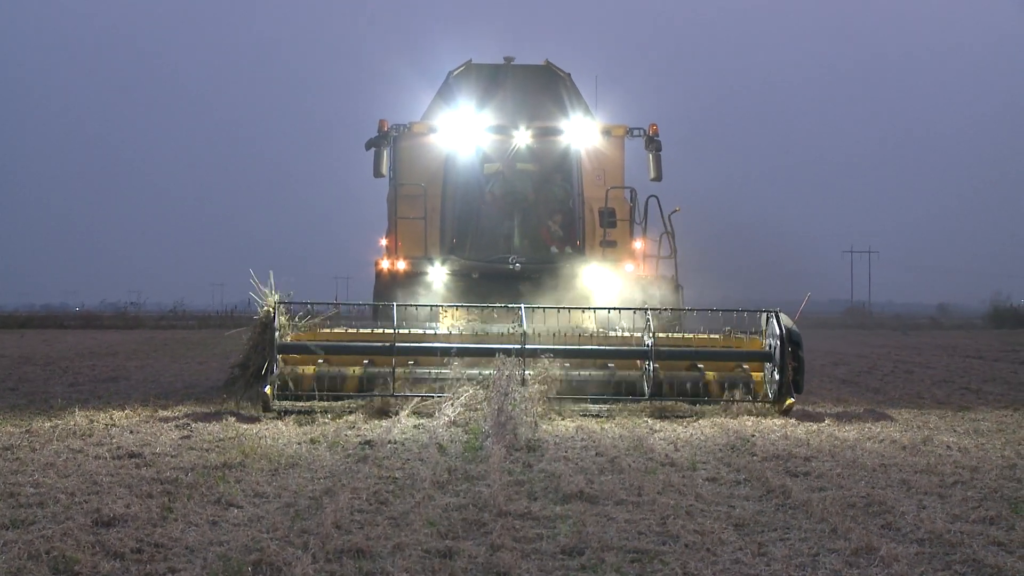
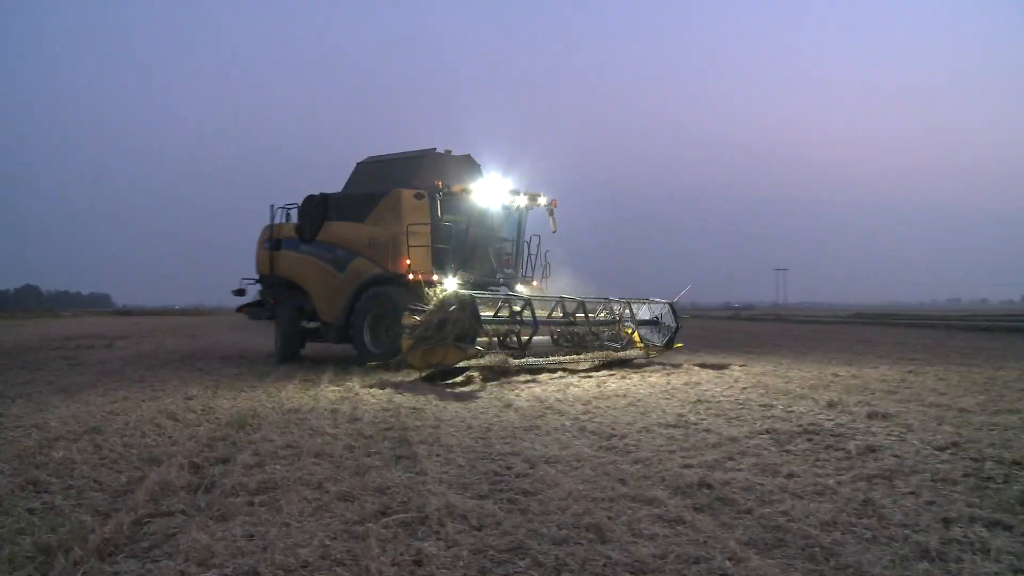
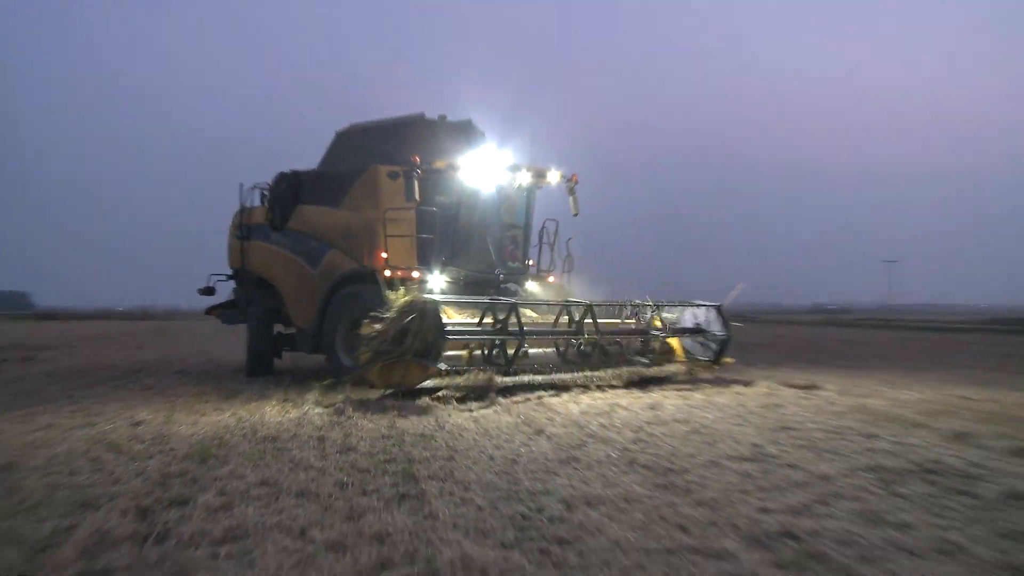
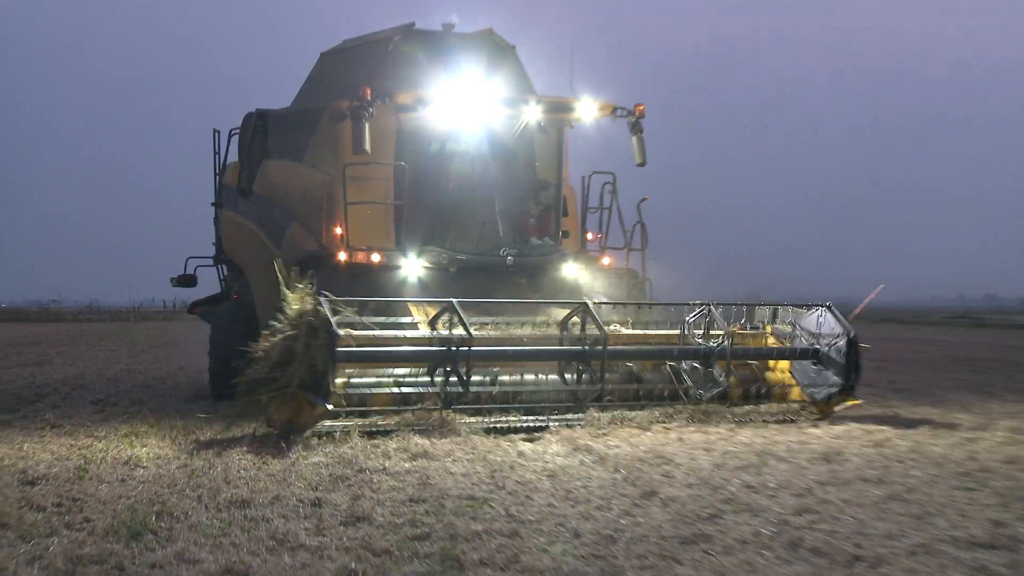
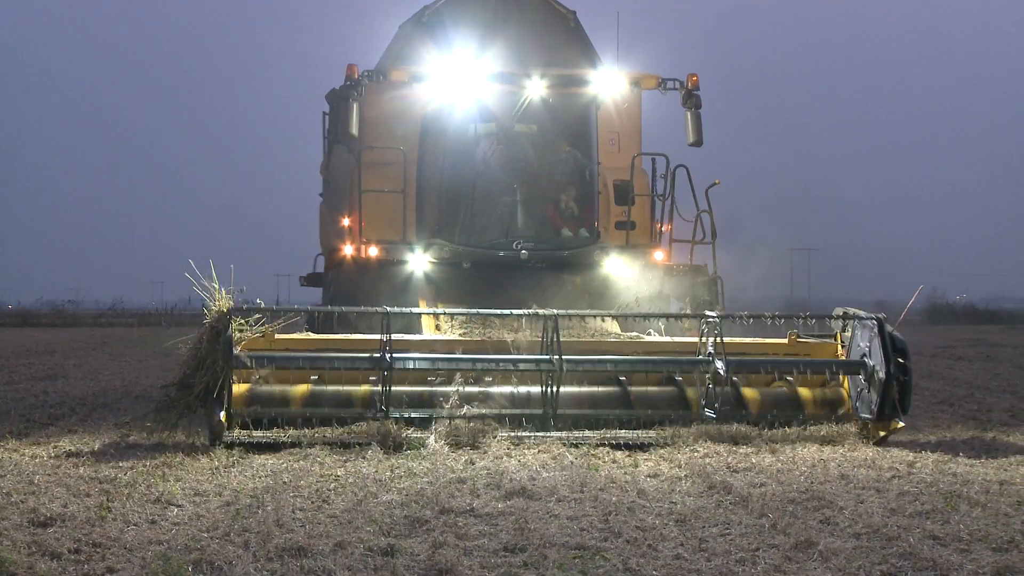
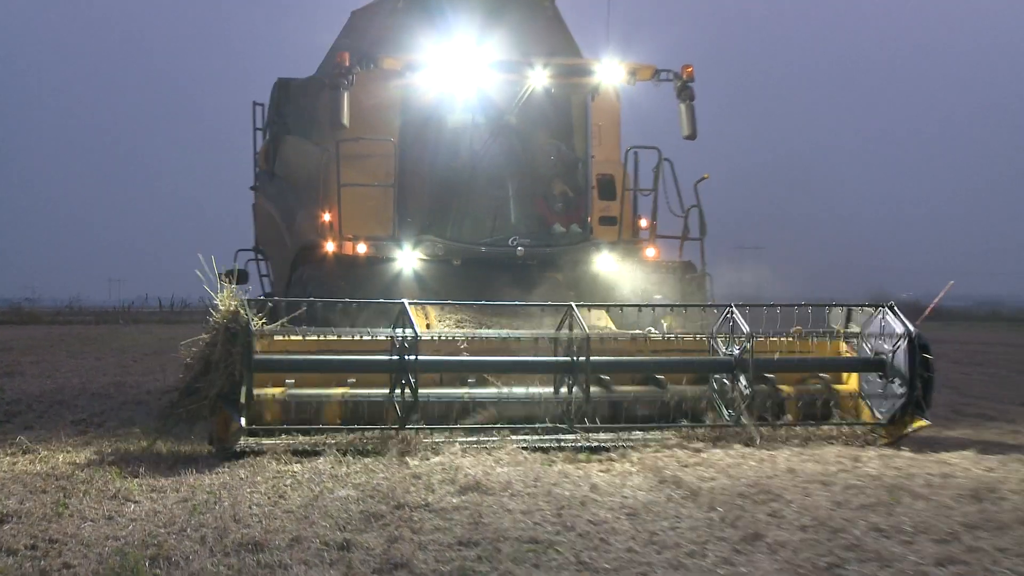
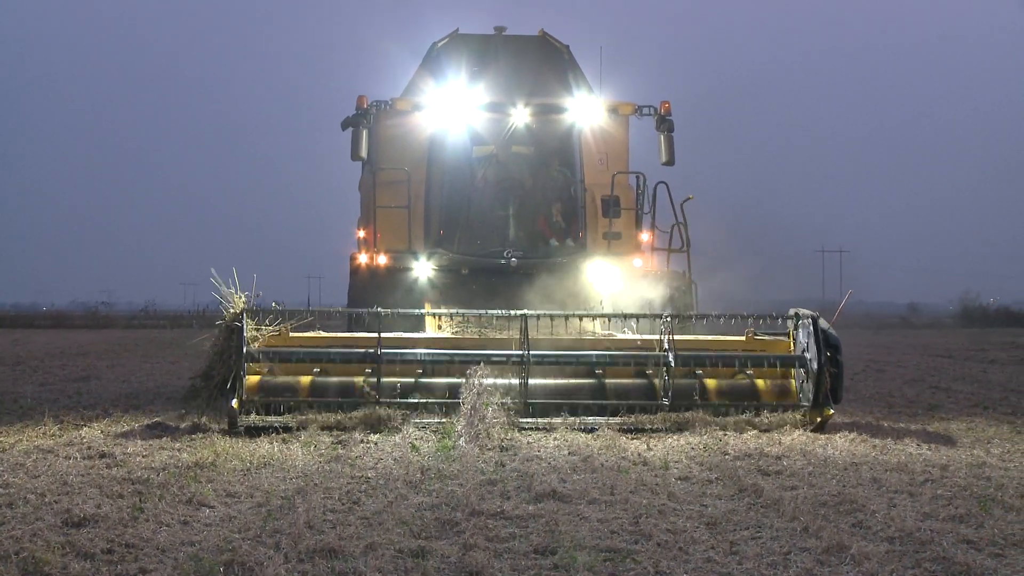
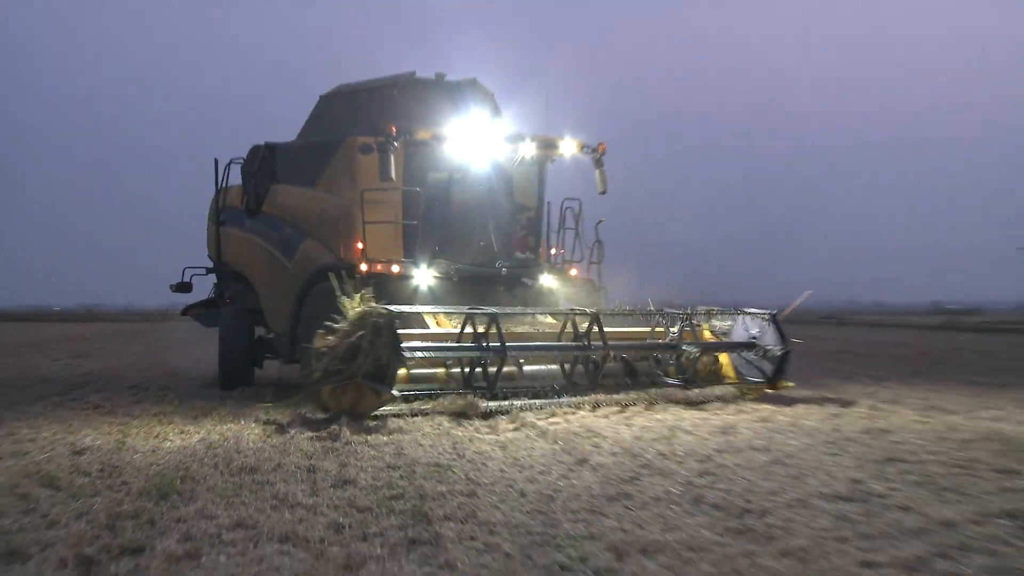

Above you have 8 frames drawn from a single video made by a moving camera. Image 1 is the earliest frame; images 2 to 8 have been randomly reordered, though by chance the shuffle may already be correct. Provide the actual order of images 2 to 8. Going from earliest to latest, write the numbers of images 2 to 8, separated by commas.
7, 5, 6, 4, 8, 3, 2
